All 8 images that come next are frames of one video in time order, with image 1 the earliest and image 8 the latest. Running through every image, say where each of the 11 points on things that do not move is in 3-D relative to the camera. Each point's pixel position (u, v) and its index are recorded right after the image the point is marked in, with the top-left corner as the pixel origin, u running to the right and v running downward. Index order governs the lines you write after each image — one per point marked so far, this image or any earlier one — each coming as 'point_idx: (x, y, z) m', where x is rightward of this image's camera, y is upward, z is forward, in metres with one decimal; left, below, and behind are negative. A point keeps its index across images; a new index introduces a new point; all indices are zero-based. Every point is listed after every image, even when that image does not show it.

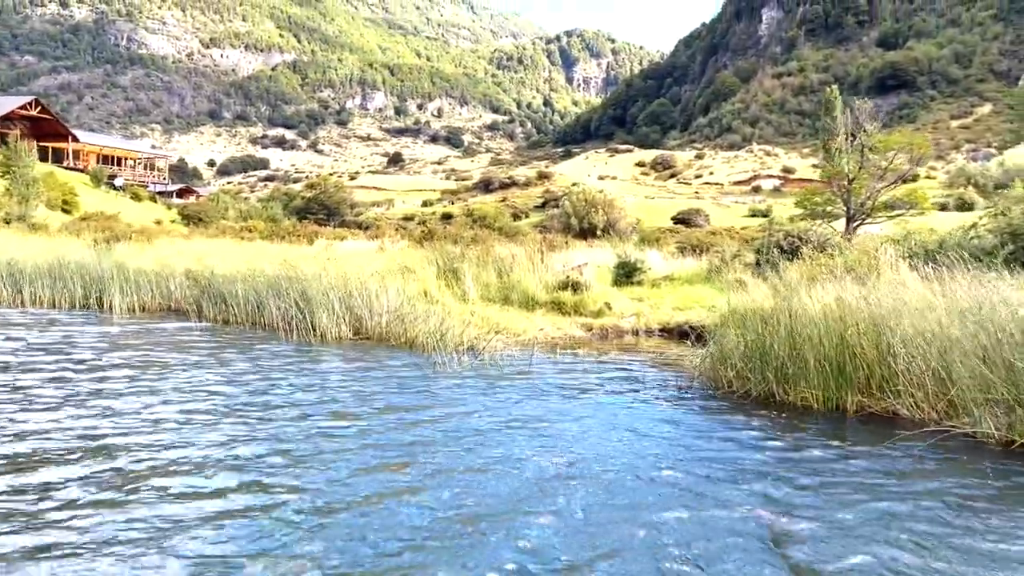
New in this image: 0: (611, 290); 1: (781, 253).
0: (+2.0, -0.1, +16.9) m
1: (+5.8, +0.7, +18.0) m
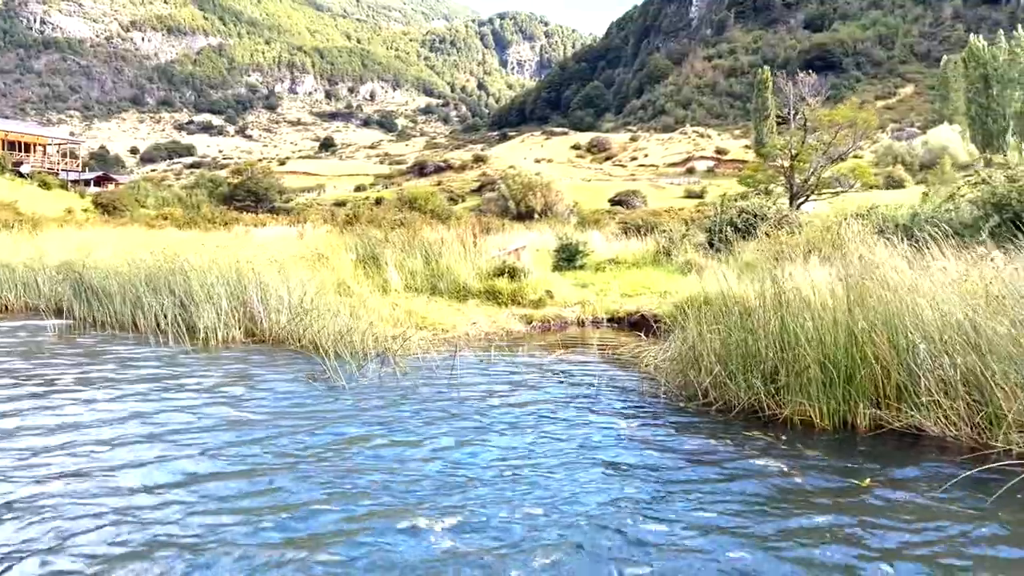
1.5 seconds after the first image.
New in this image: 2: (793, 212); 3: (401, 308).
0: (+0.8, +0.2, +15.2) m
1: (+4.4, +1.1, +16.5) m
2: (+5.8, +1.6, +17.4) m
3: (-1.6, -0.3, +11.9) m
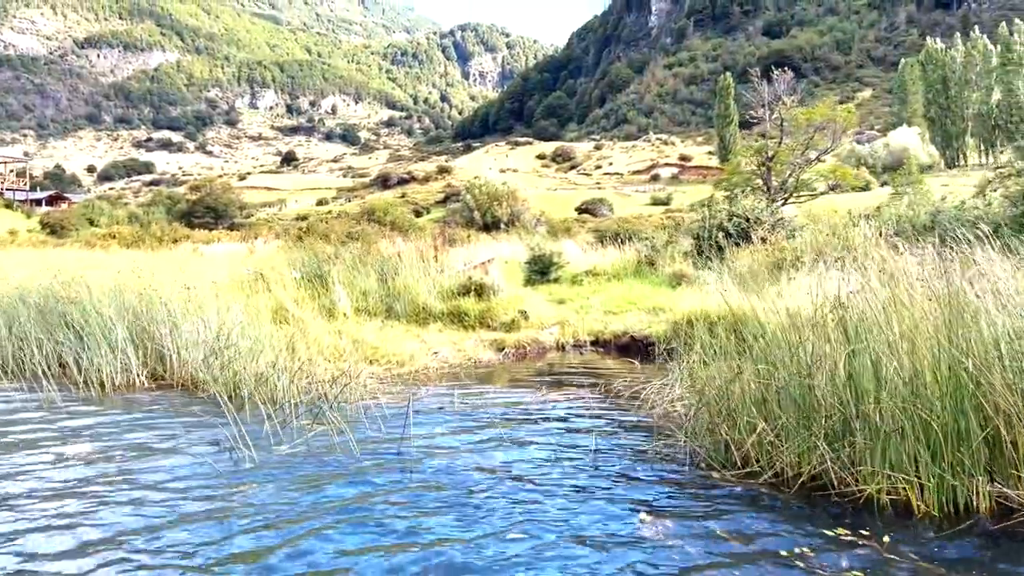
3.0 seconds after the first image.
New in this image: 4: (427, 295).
0: (+0.2, -0.1, +13.4) m
1: (+3.8, +0.9, +14.9) m
2: (+5.2, +1.4, +15.8) m
3: (-2.0, -0.6, +10.0) m
4: (-1.2, -0.1, +12.2) m
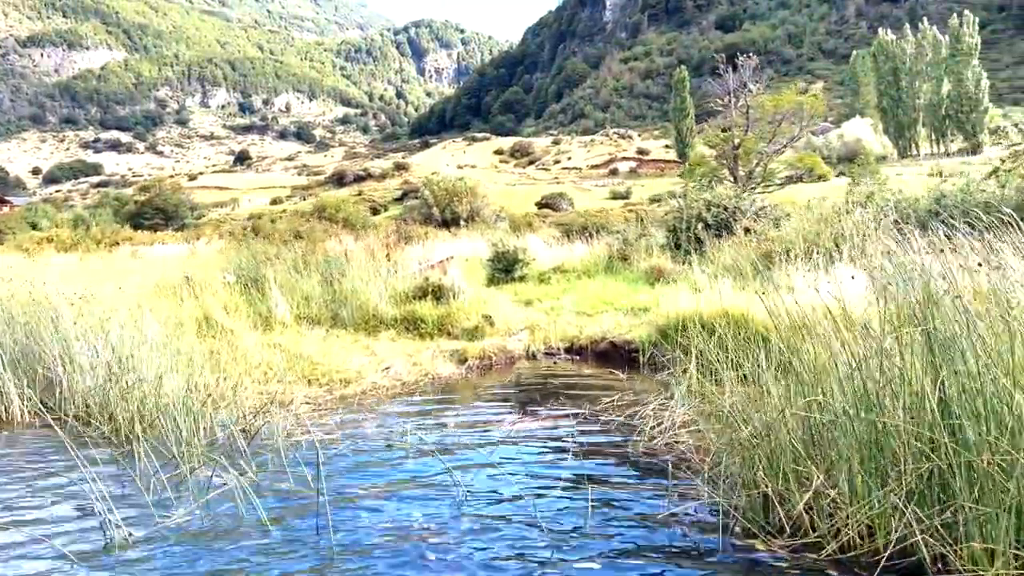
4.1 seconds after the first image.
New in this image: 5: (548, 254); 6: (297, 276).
0: (-0.3, -0.1, +12.1) m
1: (+3.2, +1.0, +13.7) m
2: (+4.5, +1.5, +14.7) m
3: (-2.4, -0.7, +8.6) m
4: (-1.7, -0.1, +10.8) m
5: (+0.7, +0.6, +15.9) m
6: (-3.0, +0.2, +11.8) m
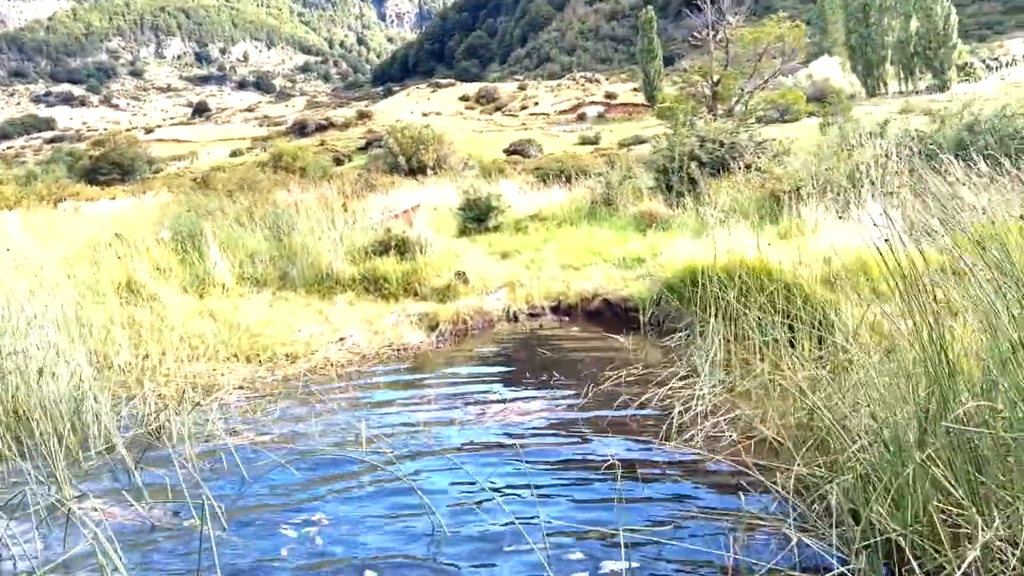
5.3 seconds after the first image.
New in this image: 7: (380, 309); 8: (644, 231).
0: (-0.6, +0.5, +10.7) m
1: (+2.8, +1.8, +12.4) m
2: (+4.0, +2.4, +13.4) m
3: (-2.5, -0.3, +7.2) m
4: (-2.0, +0.4, +9.4) m
5: (+0.2, +1.5, +14.5) m
6: (-3.4, +0.7, +10.3) m
7: (-1.3, -0.2, +8.1) m
8: (+1.7, +0.7, +10.9) m
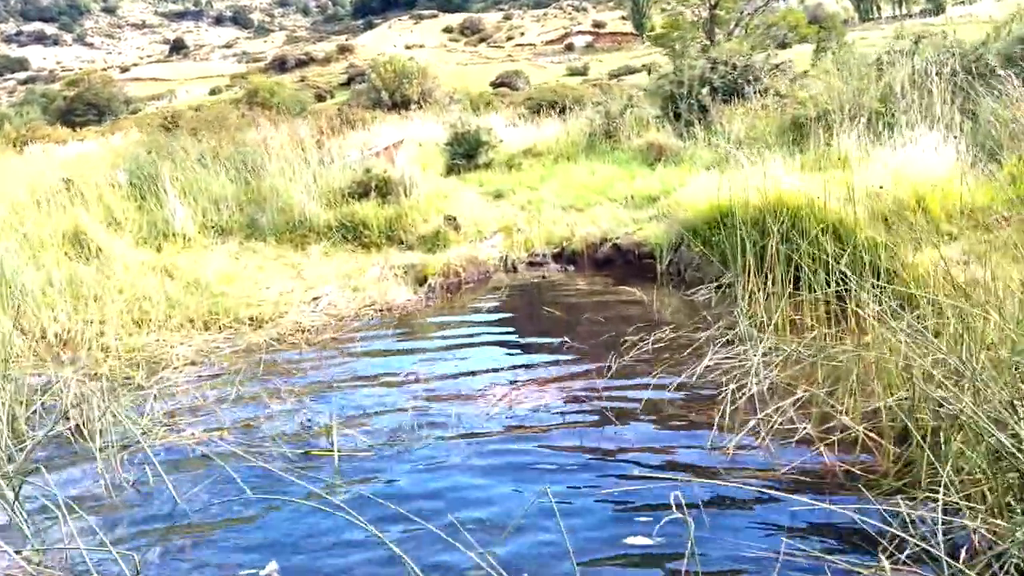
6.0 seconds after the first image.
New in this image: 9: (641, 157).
0: (-0.7, +1.2, +9.7) m
1: (+2.7, +2.6, +11.3) m
2: (+3.9, +3.4, +12.3) m
3: (-2.5, 0.0, +6.2) m
4: (-2.1, +0.9, +8.4) m
5: (+0.1, +2.5, +13.4) m
6: (-3.4, +1.3, +9.3) m
7: (-1.3, +0.2, +7.1) m
8: (+1.6, +1.4, +9.9) m
9: (+1.6, +1.6, +10.2) m
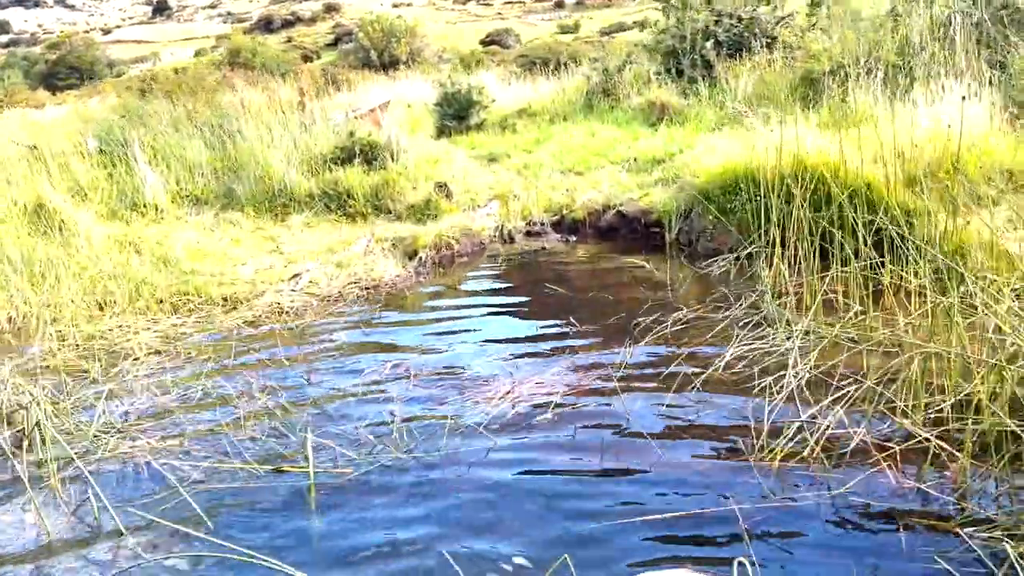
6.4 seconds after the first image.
0: (-0.8, +1.5, +9.1) m
1: (+2.6, +3.1, +10.7) m
2: (+3.8, +3.9, +11.7) m
3: (-2.6, +0.2, +5.7) m
4: (-2.1, +1.2, +7.9) m
5: (-0.1, +3.0, +12.8) m
6: (-3.5, +1.5, +8.7) m
7: (-1.3, +0.4, +6.6) m
8: (+1.6, +1.8, +9.3) m
9: (+1.5, +2.0, +9.7) m
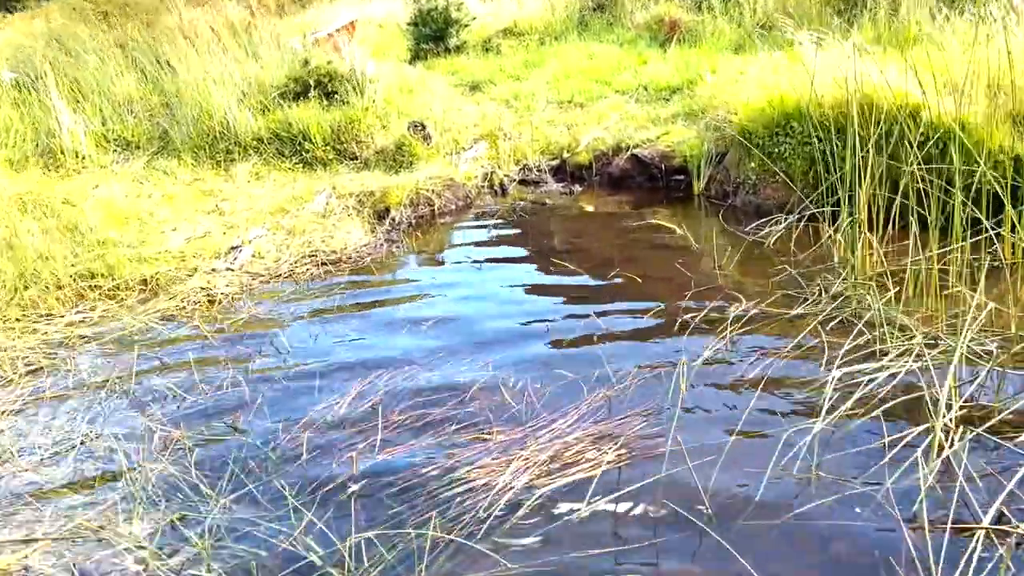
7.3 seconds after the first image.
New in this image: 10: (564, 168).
0: (-0.9, +2.0, +7.8) m
1: (+2.4, +3.7, +9.4) m
2: (+3.6, +4.6, +10.3) m
3: (-2.6, +0.3, +4.6) m
4: (-2.2, +1.5, +6.6) m
5: (-0.3, +3.8, +11.4) m
6: (-3.6, +1.9, +7.3) m
7: (-1.4, +0.7, +5.4) m
8: (+1.4, +2.3, +8.0) m
9: (+1.4, +2.5, +8.4) m
10: (+0.4, +0.8, +5.6) m
